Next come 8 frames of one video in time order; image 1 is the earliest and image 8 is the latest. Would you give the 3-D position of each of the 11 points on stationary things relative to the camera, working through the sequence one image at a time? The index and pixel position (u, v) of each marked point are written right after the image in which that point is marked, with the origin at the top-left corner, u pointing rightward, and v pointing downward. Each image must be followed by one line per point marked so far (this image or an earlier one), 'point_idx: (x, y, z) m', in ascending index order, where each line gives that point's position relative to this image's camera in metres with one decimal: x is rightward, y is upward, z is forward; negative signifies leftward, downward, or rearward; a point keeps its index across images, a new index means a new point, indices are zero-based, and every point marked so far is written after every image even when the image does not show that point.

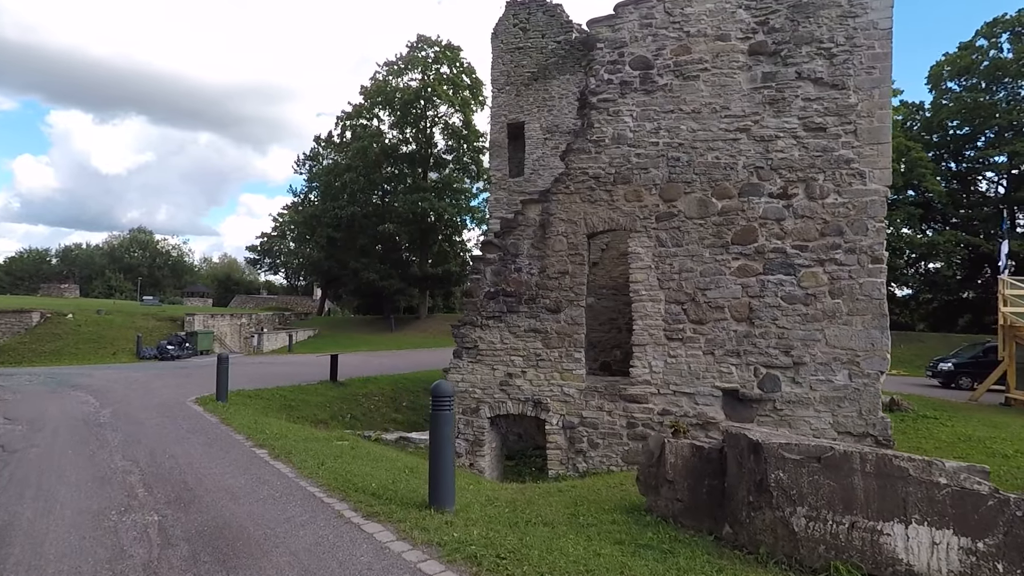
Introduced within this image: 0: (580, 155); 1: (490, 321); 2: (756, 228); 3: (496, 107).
0: (+1.1, +2.2, +9.4) m
1: (-0.4, -0.6, +9.8) m
2: (+3.7, +0.9, +8.6) m
3: (-0.5, +5.8, +18.0) m
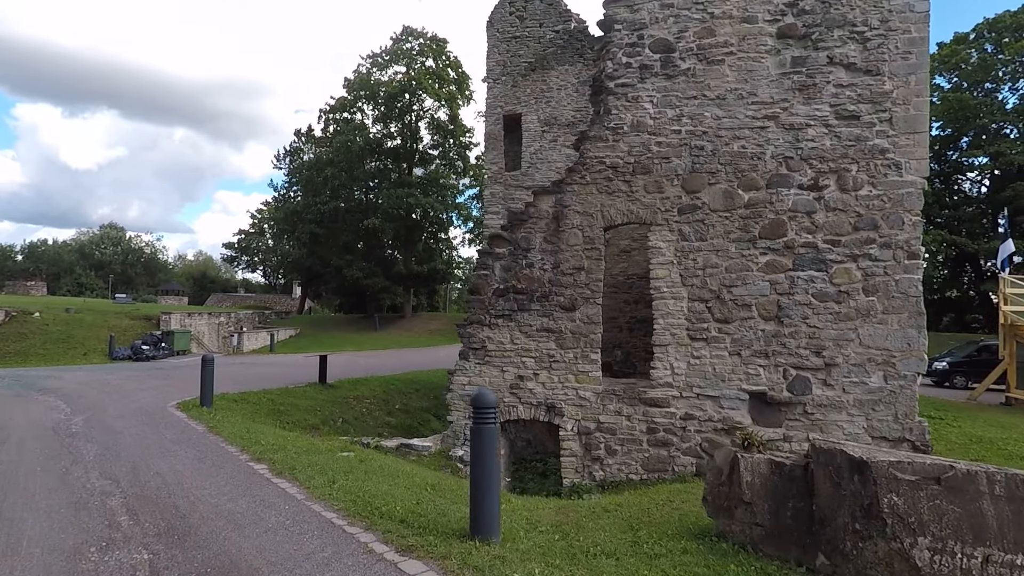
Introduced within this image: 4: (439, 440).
0: (+1.3, +2.3, +8.9) m
1: (-0.2, -0.5, +9.2) m
2: (+3.9, +1.0, +8.2) m
3: (-0.6, +5.8, +17.4) m
4: (-1.2, -2.5, +9.5) m
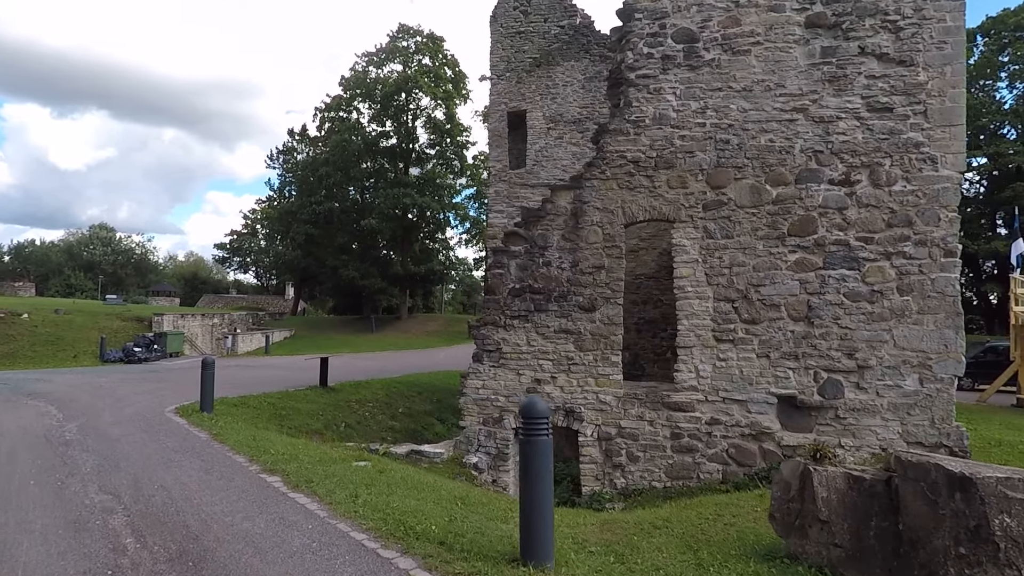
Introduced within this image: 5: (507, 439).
0: (+1.6, +2.3, +8.5) m
1: (0.0, -0.5, +8.8) m
2: (+4.2, +1.0, +7.9) m
3: (-0.5, +5.8, +17.0) m
4: (-1.0, -2.5, +9.1) m
5: (-0.1, -2.3, +8.7) m
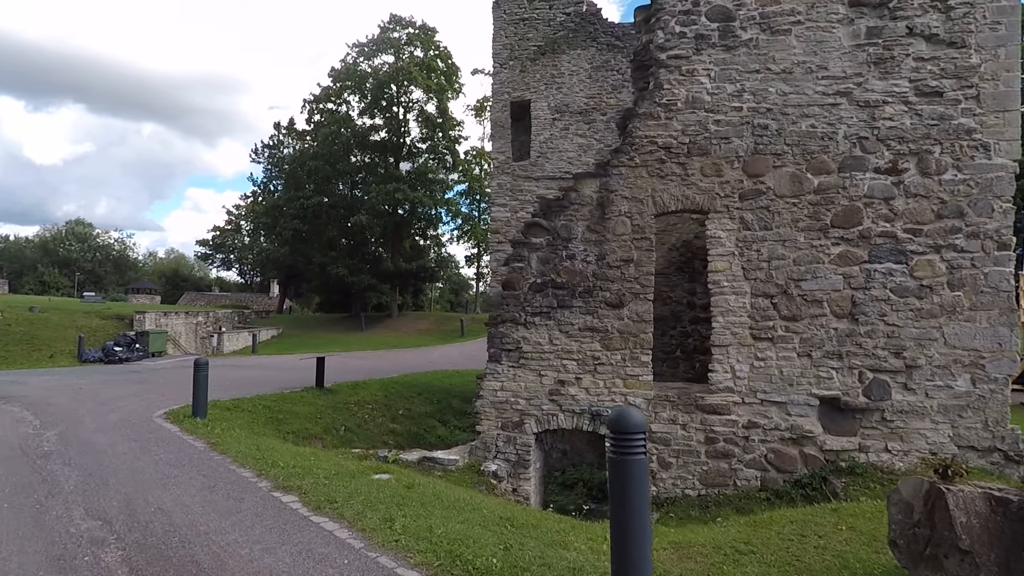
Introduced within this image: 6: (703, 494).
0: (+1.9, +2.3, +8.0) m
1: (+0.3, -0.4, +8.2) m
2: (+4.5, +1.0, +7.4) m
3: (-0.4, +5.9, +16.4) m
4: (-0.7, -2.5, +8.5) m
5: (+0.2, -2.3, +8.1) m
6: (+2.6, -2.8, +7.6) m
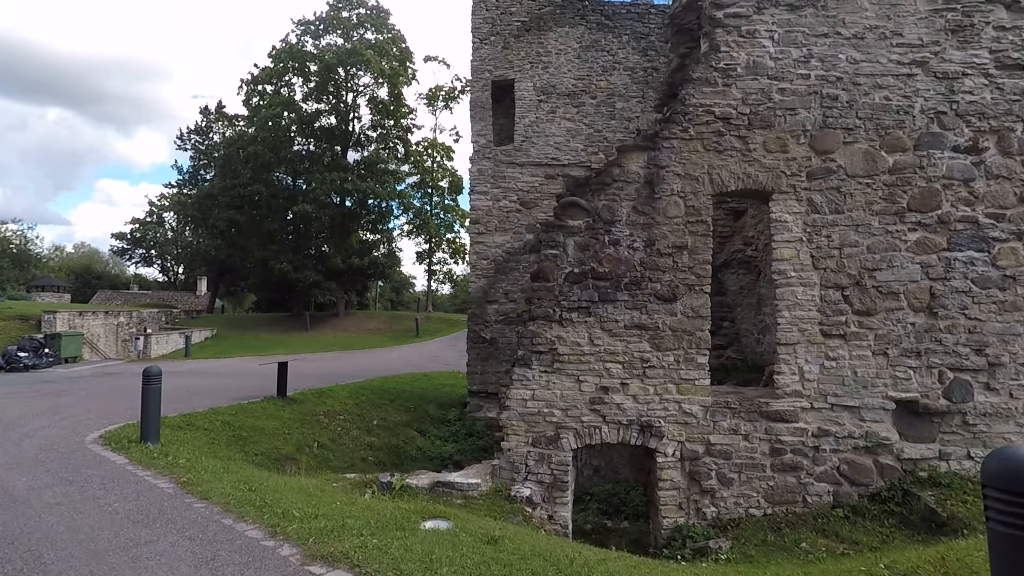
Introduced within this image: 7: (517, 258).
0: (+2.3, +2.5, +7.0) m
1: (+0.8, -0.3, +7.0) m
2: (+5.0, +1.1, +6.7) m
3: (-0.9, +6.0, +15.1) m
4: (-0.3, -2.4, +7.2) m
5: (+0.7, -2.1, +6.9) m
6: (+3.0, -2.6, +6.7) m
7: (+0.1, +0.8, +14.6) m
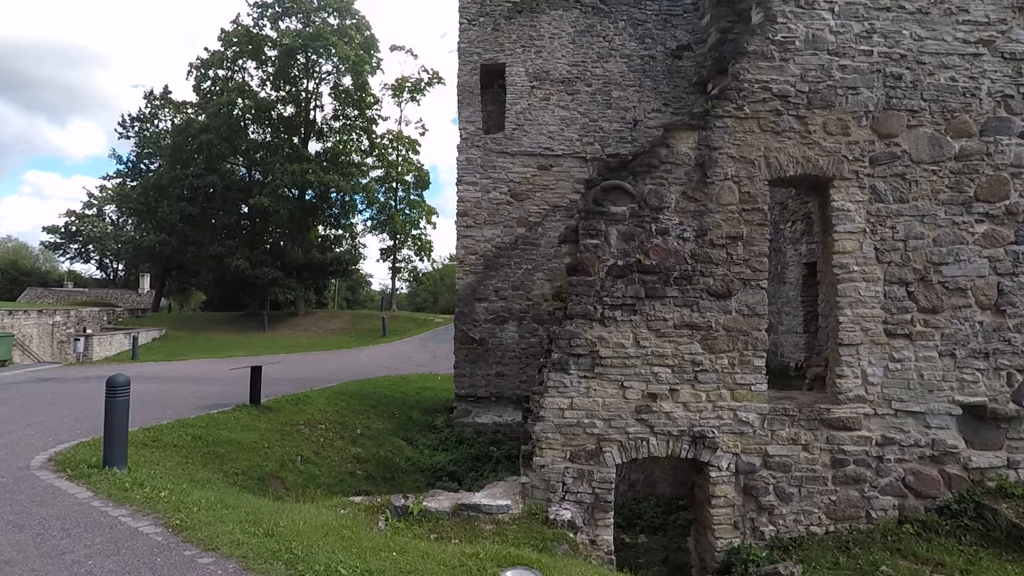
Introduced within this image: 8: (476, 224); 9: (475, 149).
0: (+2.7, +2.5, +6.3) m
1: (+1.1, -0.3, +6.2) m
2: (+5.4, +1.2, +6.2) m
3: (-1.1, +6.1, +14.1) m
4: (+0.1, -2.3, +6.3) m
5: (+1.0, -2.1, +6.1) m
6: (+3.4, -2.6, +6.1) m
7: (-0.1, +0.9, +13.8) m
8: (-0.9, +1.6, +13.9) m
9: (-0.9, +3.4, +14.0) m
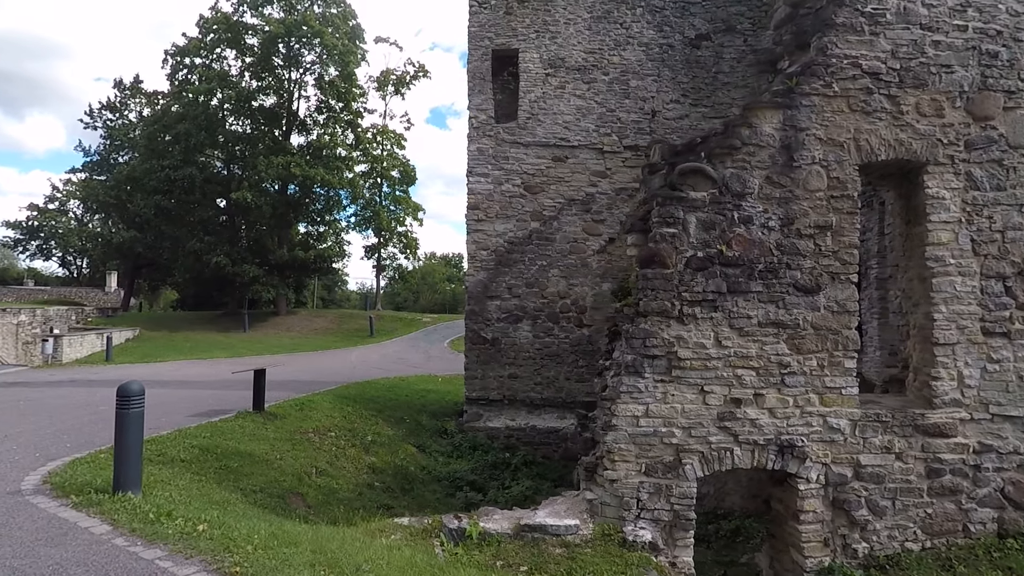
0: (+3.4, +2.6, +5.8) m
1: (+1.8, -0.2, +5.6) m
2: (+6.1, +1.2, +5.8) m
3: (-0.8, +6.2, +13.4) m
4: (+0.7, -2.2, +5.7) m
5: (+1.7, -2.0, +5.5) m
6: (+4.1, -2.5, +5.6) m
7: (+0.2, +0.9, +13.1) m
8: (-0.6, +1.6, +13.2) m
9: (-0.6, +3.5, +13.3) m
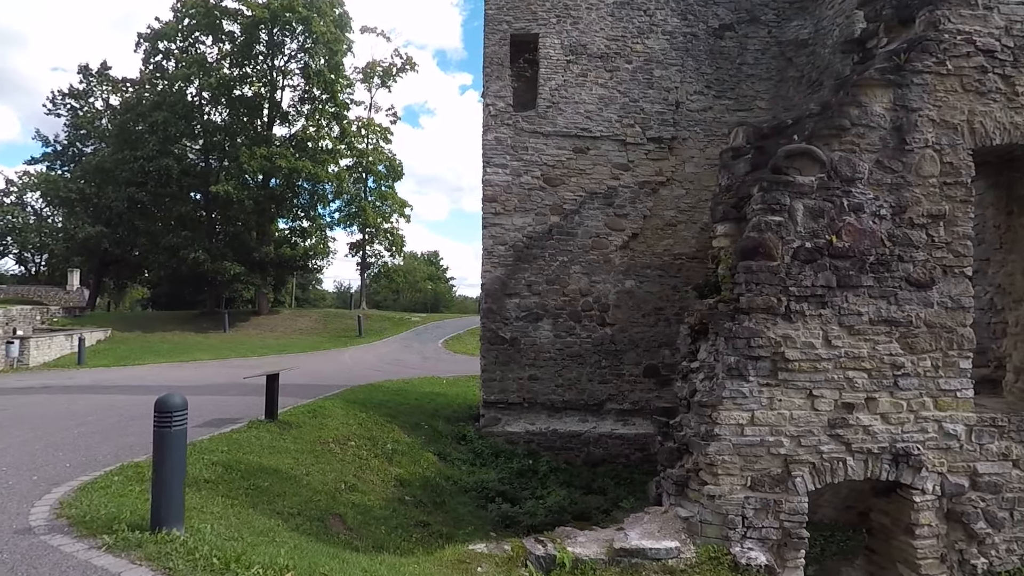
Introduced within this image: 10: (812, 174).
0: (+4.2, +2.6, +5.3) m
1: (+2.6, -0.2, +5.1) m
2: (+6.9, +1.3, +5.5) m
3: (-0.4, +6.2, +12.8) m
4: (+1.5, -2.2, +5.1) m
5: (+2.5, -2.0, +5.0) m
6: (+4.9, -2.5, +5.2) m
7: (+0.7, +1.0, +12.5) m
8: (-0.1, +1.7, +12.6) m
9: (-0.1, +3.5, +12.6) m
10: (+2.7, +1.0, +5.2) m
